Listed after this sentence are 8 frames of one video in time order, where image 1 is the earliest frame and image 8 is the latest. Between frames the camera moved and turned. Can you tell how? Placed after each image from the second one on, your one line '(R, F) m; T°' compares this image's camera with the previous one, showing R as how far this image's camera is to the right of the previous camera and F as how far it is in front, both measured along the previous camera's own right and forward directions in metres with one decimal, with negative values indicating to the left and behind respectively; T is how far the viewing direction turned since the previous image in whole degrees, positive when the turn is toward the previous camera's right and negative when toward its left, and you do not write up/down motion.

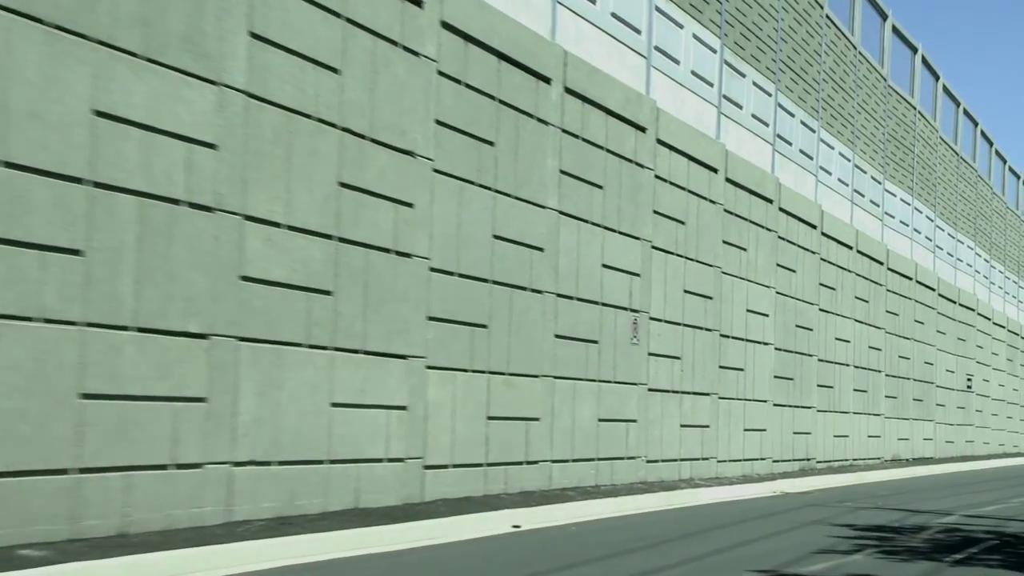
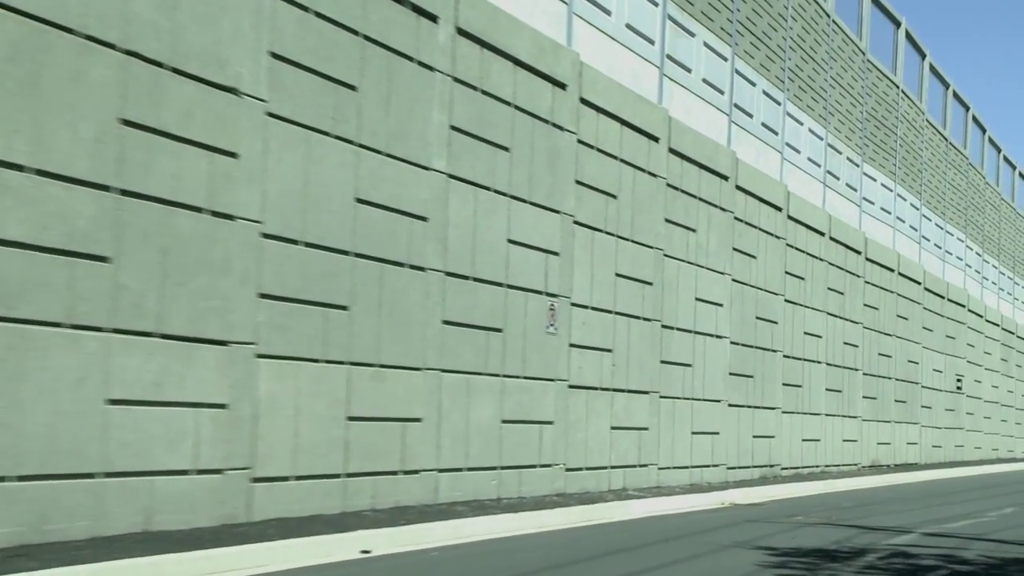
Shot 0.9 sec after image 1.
(+1.6, +2.4) m; 0°
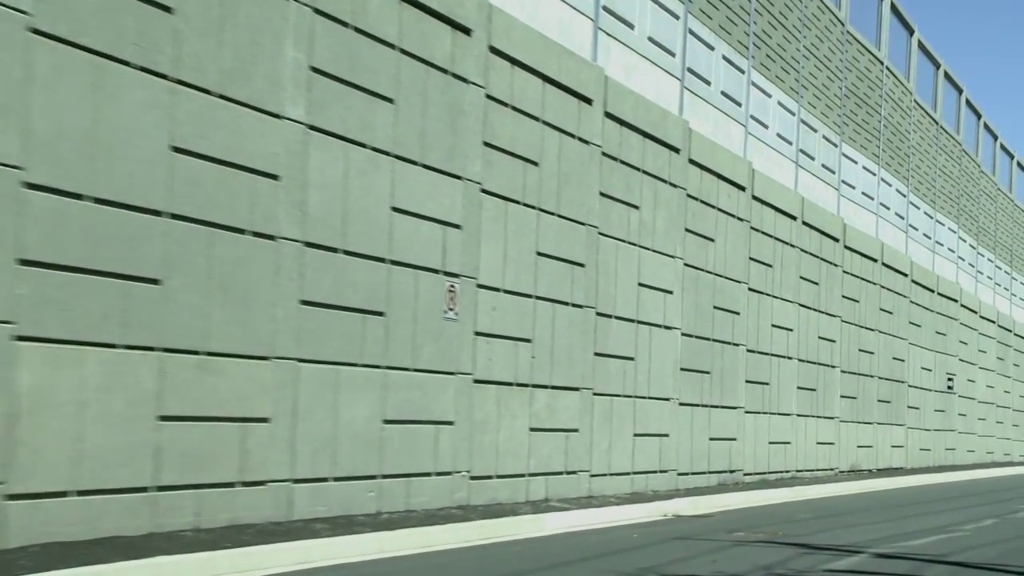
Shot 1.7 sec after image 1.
(+1.4, +2.2) m; 0°
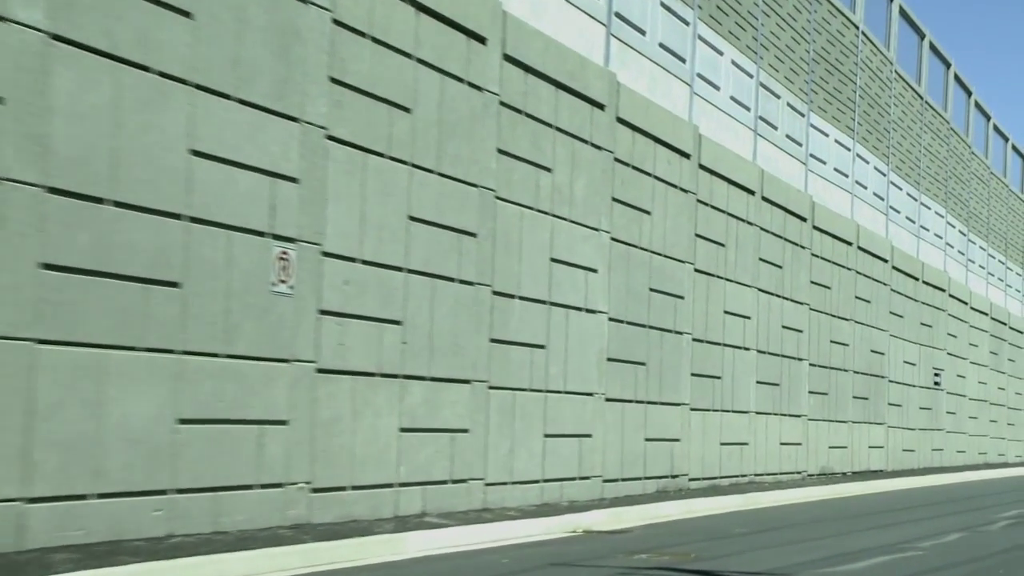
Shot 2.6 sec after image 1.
(+1.6, +2.5) m; 0°
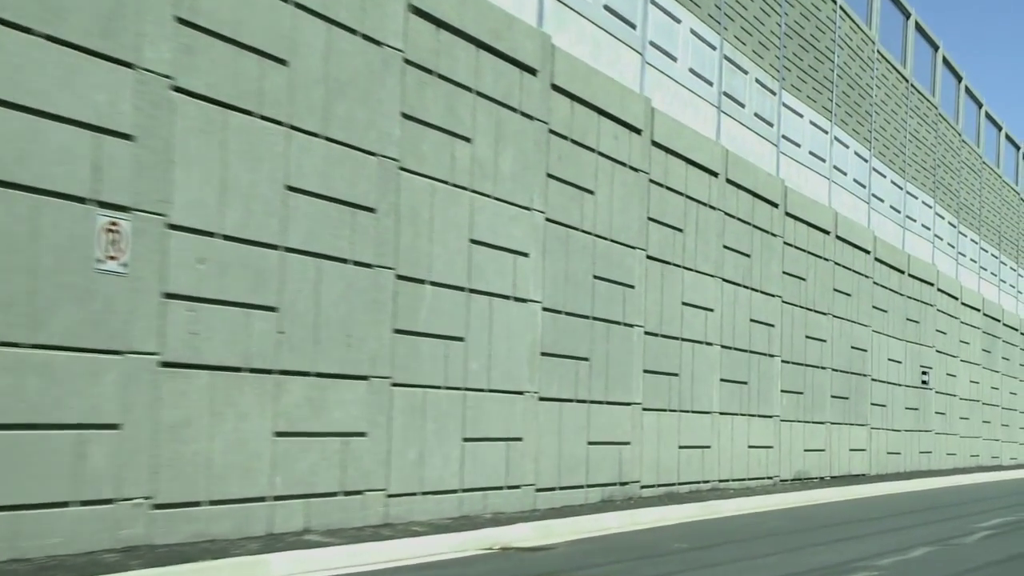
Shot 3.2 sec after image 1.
(+1.1, +1.7) m; 0°
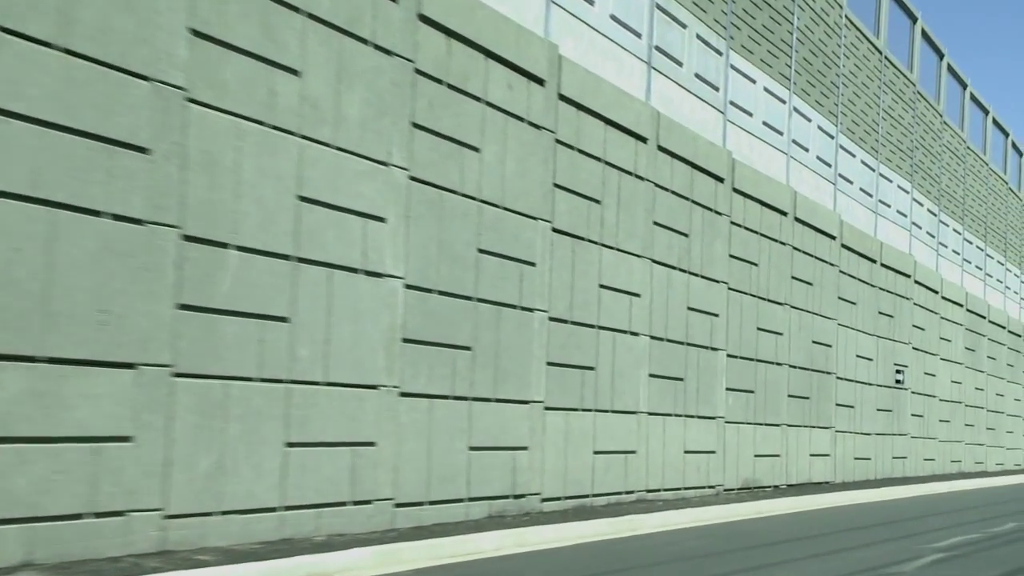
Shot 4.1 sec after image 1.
(+1.7, +2.6) m; 0°
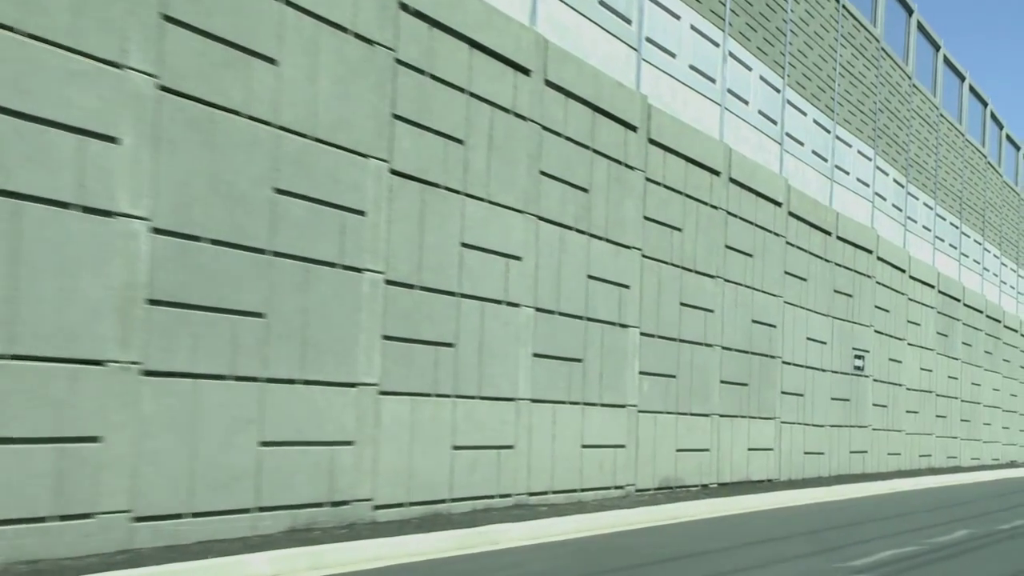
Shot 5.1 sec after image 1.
(+2.0, +2.9) m; 0°
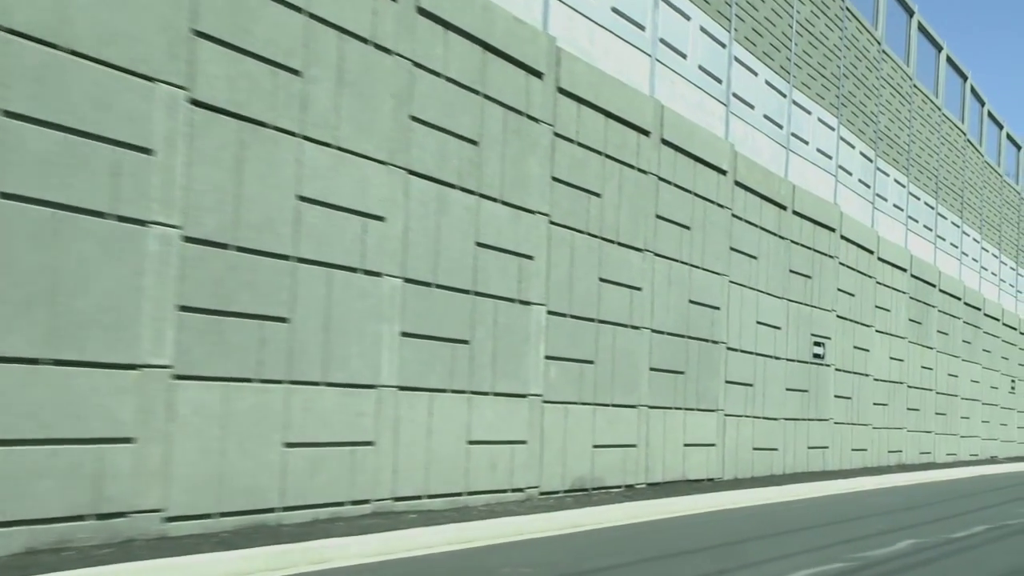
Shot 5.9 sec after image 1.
(+1.6, +2.3) m; 0°
